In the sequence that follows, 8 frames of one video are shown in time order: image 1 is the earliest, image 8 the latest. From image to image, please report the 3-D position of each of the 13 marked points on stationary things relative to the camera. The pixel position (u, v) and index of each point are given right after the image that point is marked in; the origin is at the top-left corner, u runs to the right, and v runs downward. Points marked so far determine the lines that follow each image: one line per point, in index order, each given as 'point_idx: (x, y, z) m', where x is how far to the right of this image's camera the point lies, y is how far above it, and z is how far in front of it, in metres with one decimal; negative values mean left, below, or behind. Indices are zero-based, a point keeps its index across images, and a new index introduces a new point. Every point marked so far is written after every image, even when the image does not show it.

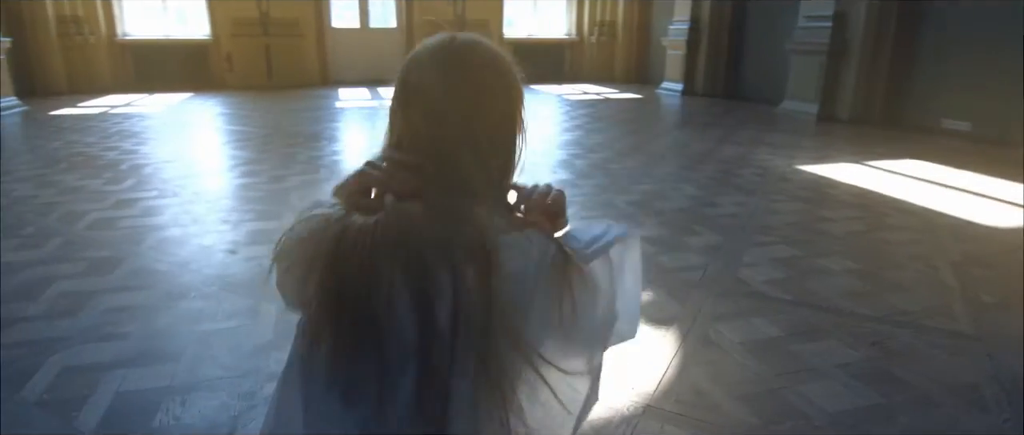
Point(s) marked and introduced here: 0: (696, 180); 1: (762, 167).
0: (+1.2, +0.2, +3.9) m
1: (+1.7, +0.3, +4.3) m
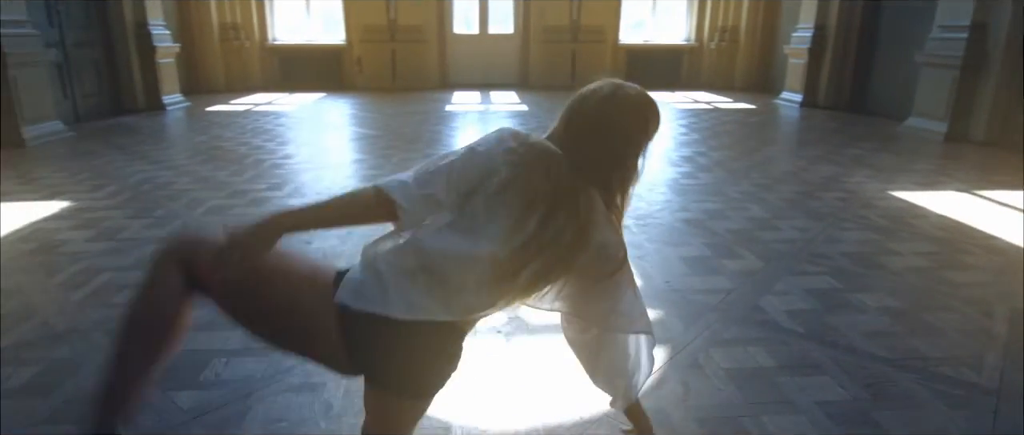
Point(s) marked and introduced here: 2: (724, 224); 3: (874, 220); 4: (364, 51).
0: (+1.6, +0.1, +3.8) m
1: (+2.2, +0.2, +4.0) m
2: (+1.1, 0.0, +3.3) m
3: (+2.0, 0.0, +3.4) m
4: (-2.4, +2.7, +10.1) m
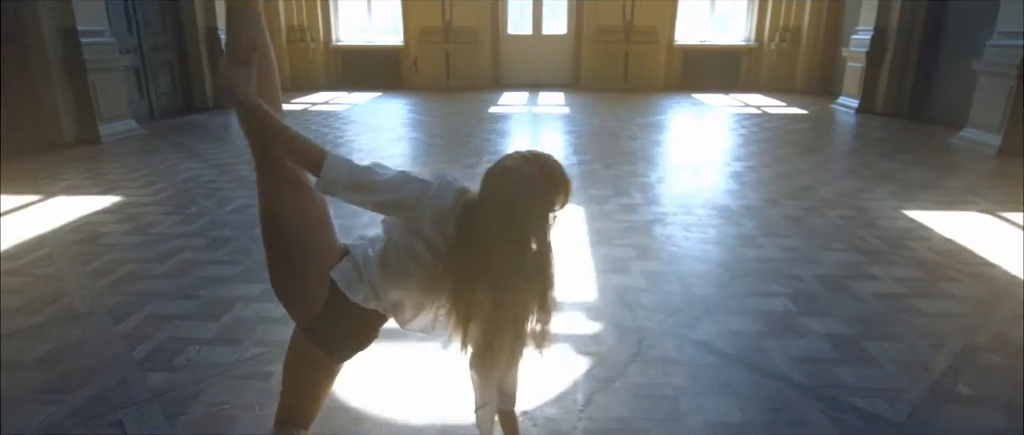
0: (+1.6, 0.0, +3.8) m
1: (+2.2, +0.1, +3.9) m
2: (+1.1, -0.1, +3.4) m
3: (+2.0, -0.1, +3.4) m
4: (-1.6, +2.8, +10.5) m
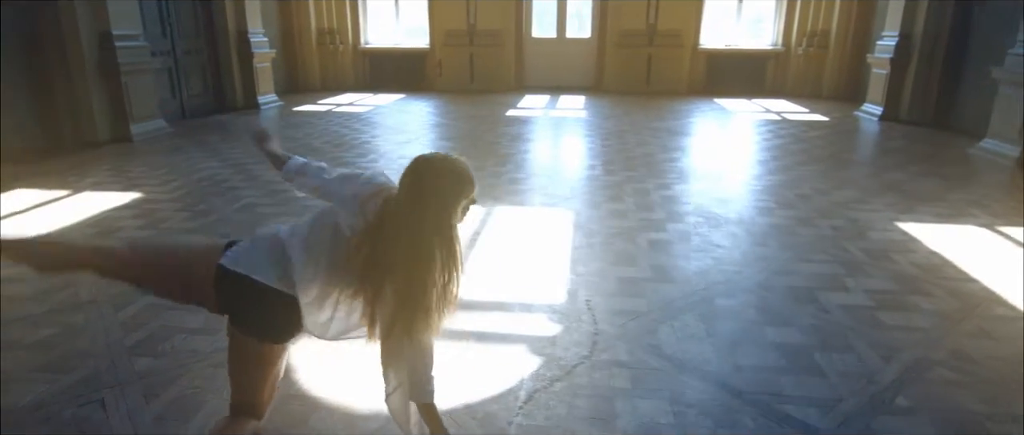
0: (+1.5, -0.1, +3.9) m
1: (+2.2, 0.0, +3.9) m
2: (+1.0, -0.2, +3.4) m
3: (+1.9, -0.2, +3.4) m
4: (-1.2, +2.8, +10.7) m
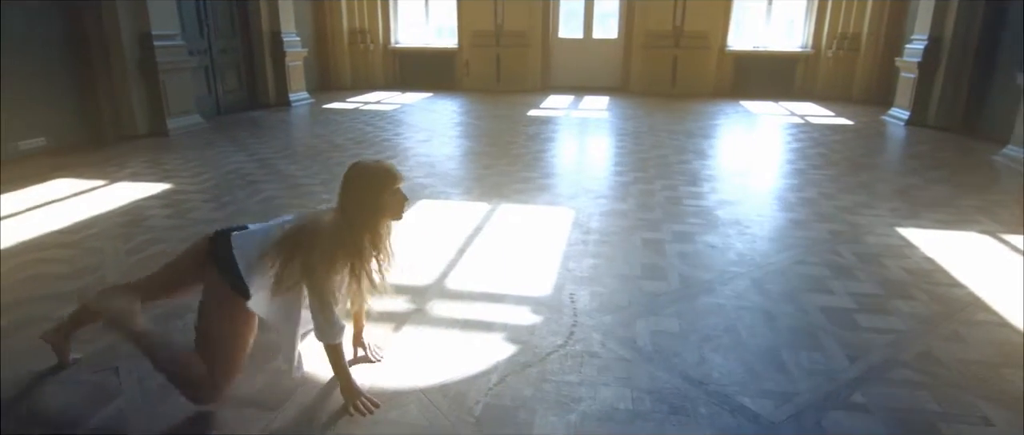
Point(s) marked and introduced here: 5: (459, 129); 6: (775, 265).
0: (+1.5, -0.1, +3.9) m
1: (+2.2, 0.0, +4.0) m
2: (+1.0, -0.2, +3.5) m
3: (+1.9, -0.2, +3.4) m
4: (-0.7, +2.9, +10.9) m
5: (-0.7, +1.1, +7.7) m
6: (+1.4, -0.3, +3.3) m
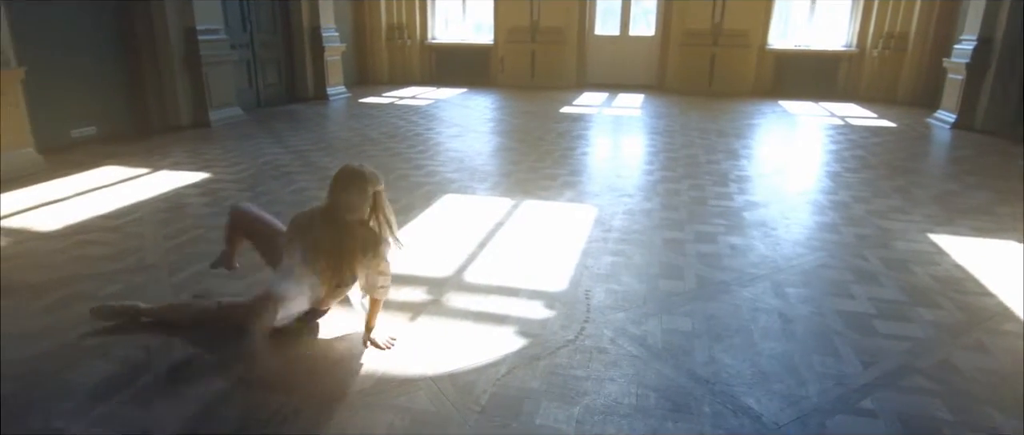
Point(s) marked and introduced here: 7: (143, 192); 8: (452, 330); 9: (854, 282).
0: (+1.7, -0.1, +3.9) m
1: (+2.3, -0.1, +3.9) m
2: (+1.1, -0.2, +3.5) m
3: (+2.0, -0.2, +3.4) m
4: (-0.1, +3.0, +10.9) m
5: (-0.3, +1.2, +7.8) m
6: (+1.5, -0.3, +3.3) m
7: (-2.6, +0.2, +4.3) m
8: (-0.2, -0.5, +2.5) m
9: (+1.7, -0.3, +3.1) m
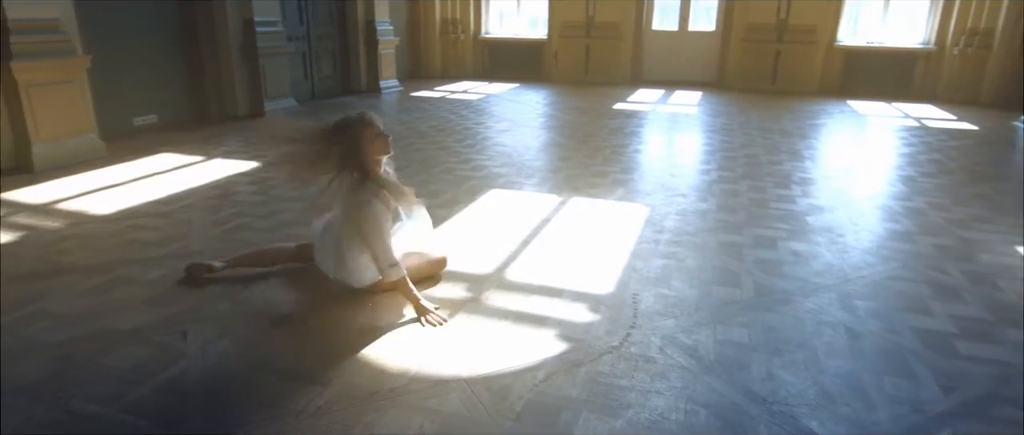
0: (+2.0, -0.1, +3.6) m
1: (+2.6, -0.1, +3.5) m
2: (+1.3, -0.2, +3.3) m
3: (+2.2, -0.3, +3.1) m
4: (+0.9, +3.0, +10.8) m
5: (+0.4, +1.2, +7.6) m
6: (+1.8, -0.3, +3.0) m
7: (-2.2, +0.3, +4.3) m
8: (-0.1, -0.4, +2.4) m
9: (+1.9, -0.4, +2.8) m
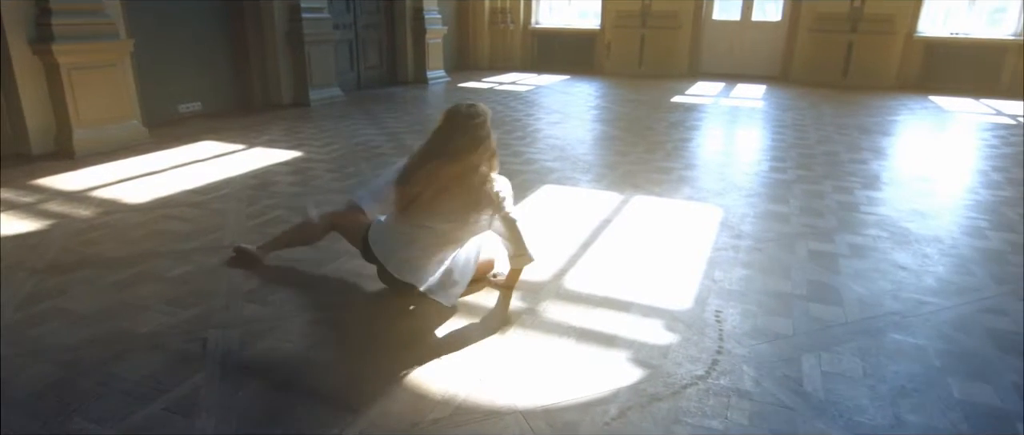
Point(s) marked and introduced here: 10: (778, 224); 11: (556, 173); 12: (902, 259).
0: (+2.3, -0.2, +3.1) m
1: (+2.9, -0.2, +3.0) m
2: (+1.6, -0.2, +2.9) m
3: (+2.5, -0.3, +2.6) m
4: (+1.7, +3.0, +10.3) m
5: (+1.0, +1.2, +7.2) m
6: (+2.0, -0.3, +2.5) m
7: (-1.9, +0.3, +4.1) m
8: (+0.1, -0.4, +2.1) m
9: (+2.2, -0.4, +2.3) m
10: (+1.5, 0.0, +3.4) m
11: (+0.3, +0.3, +4.3) m
12: (+1.9, -0.2, +2.9) m
